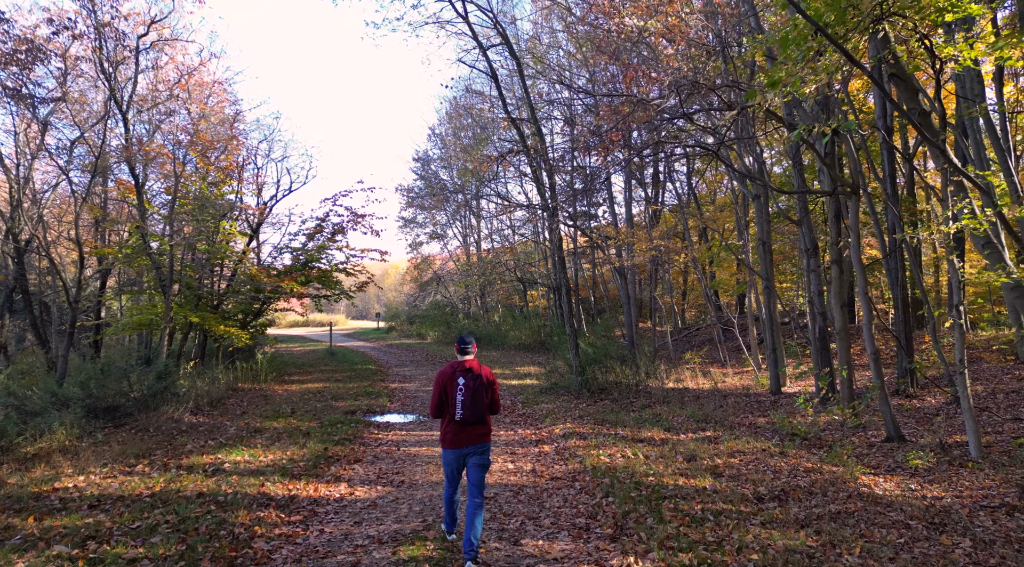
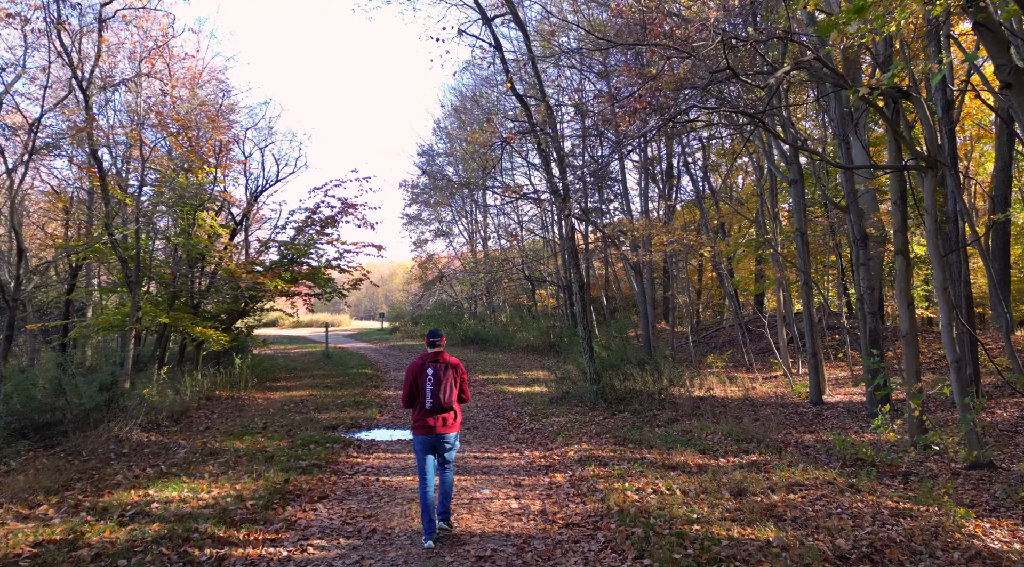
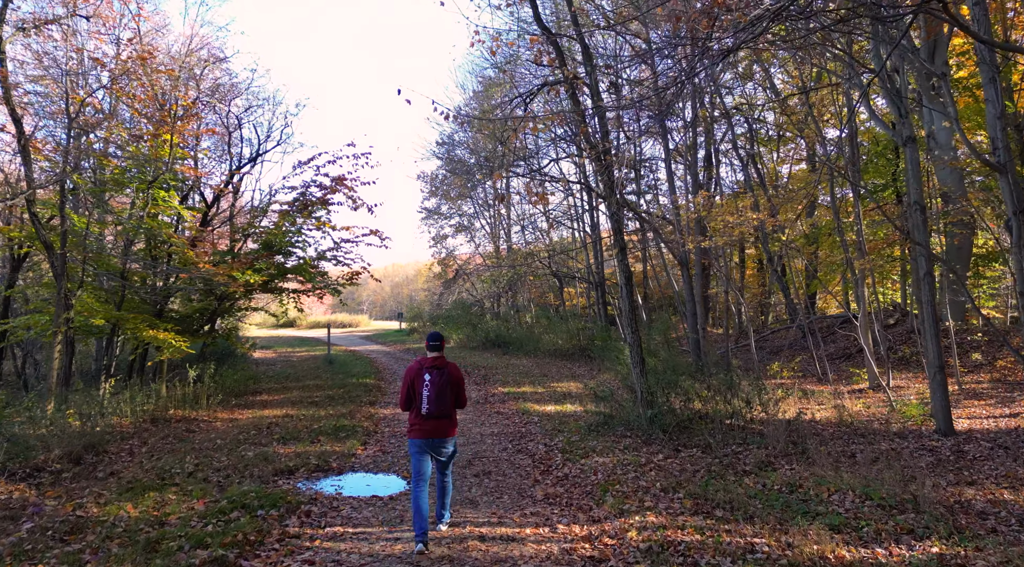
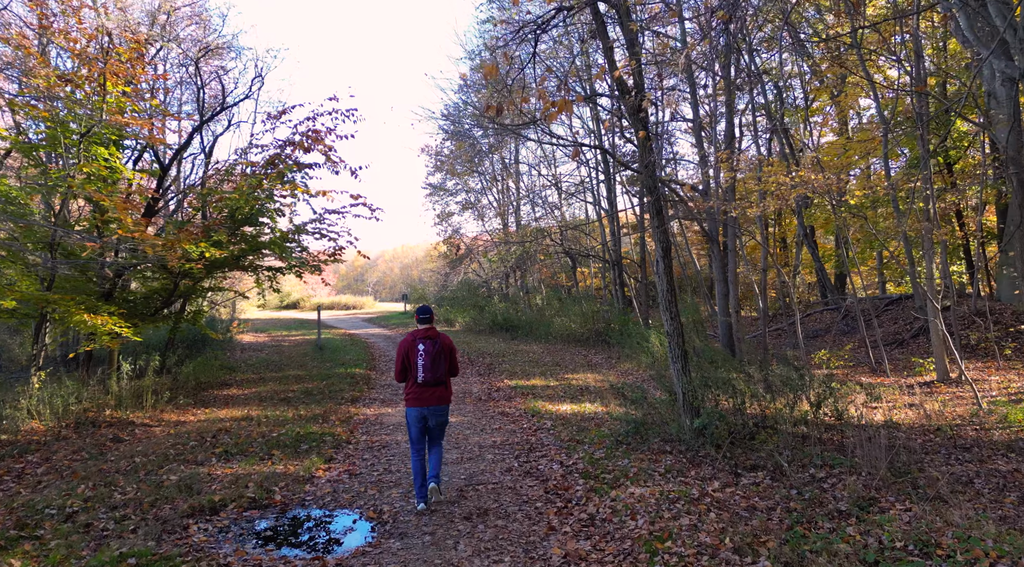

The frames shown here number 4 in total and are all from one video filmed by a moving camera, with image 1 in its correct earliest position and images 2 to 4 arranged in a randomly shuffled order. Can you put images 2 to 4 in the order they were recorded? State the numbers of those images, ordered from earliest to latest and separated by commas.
2, 3, 4
